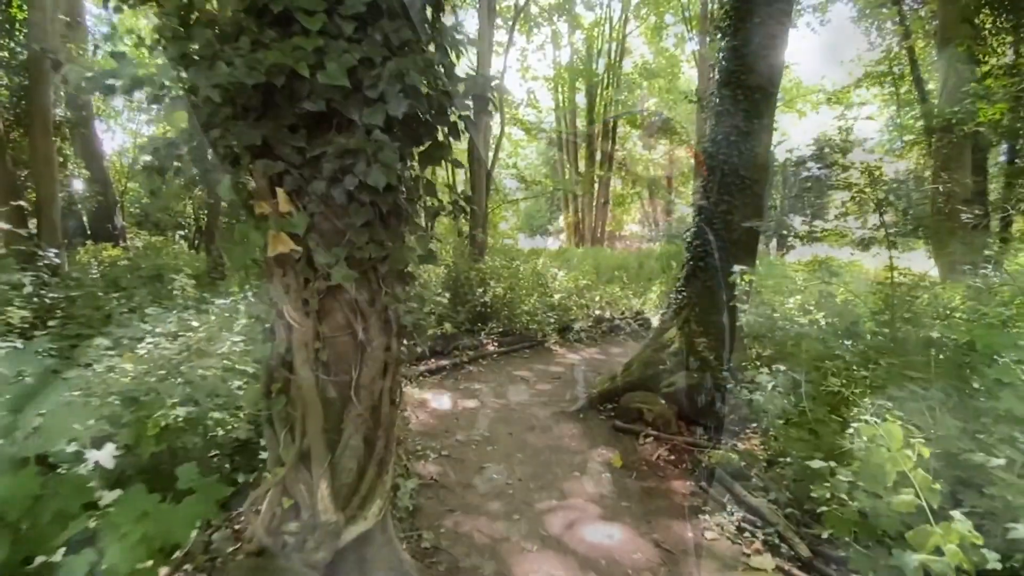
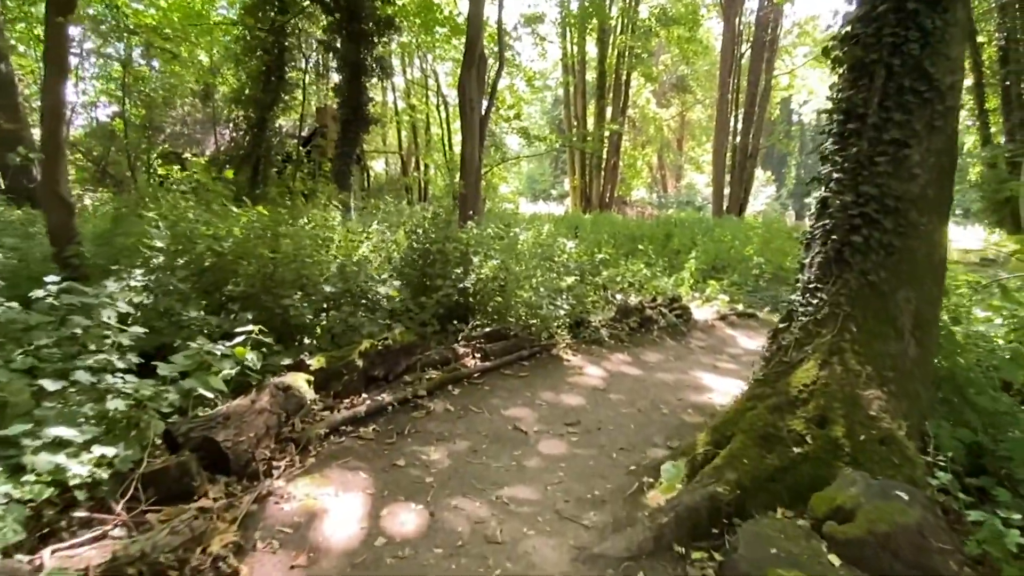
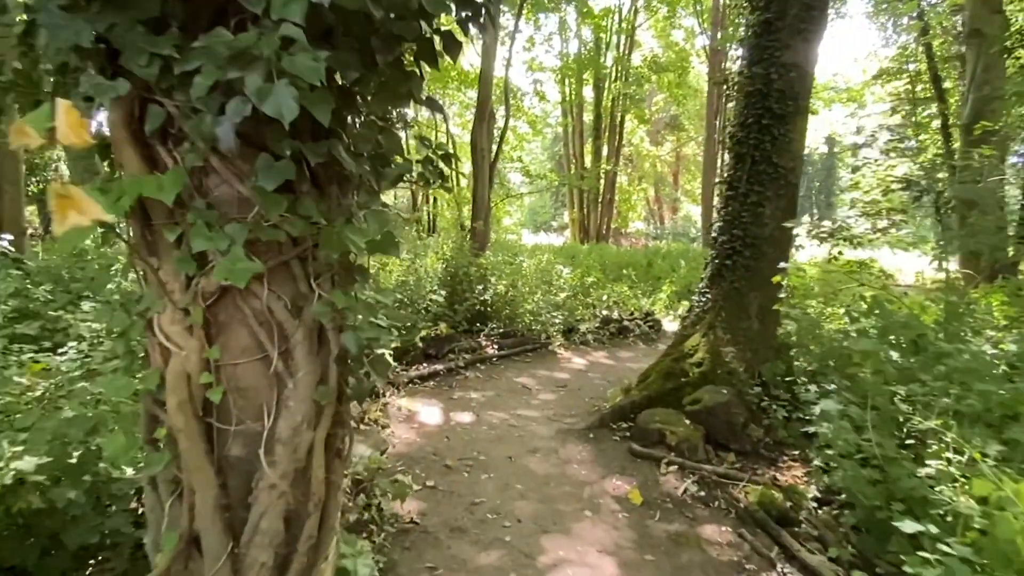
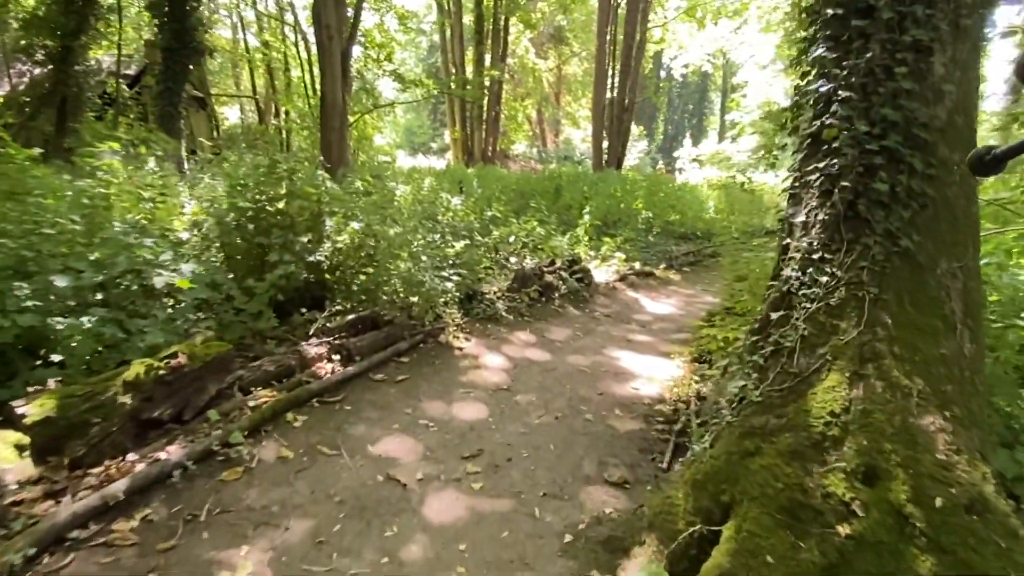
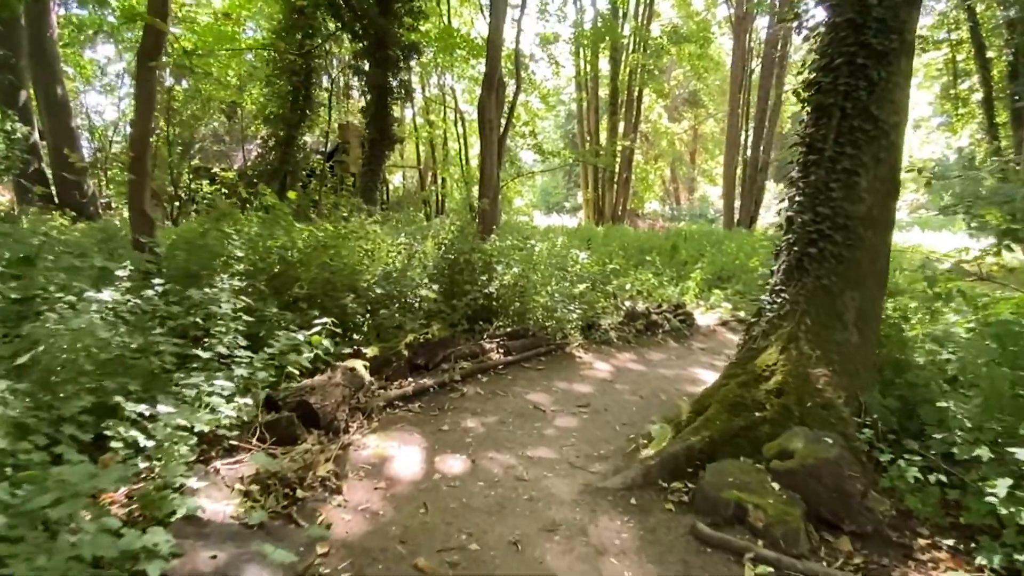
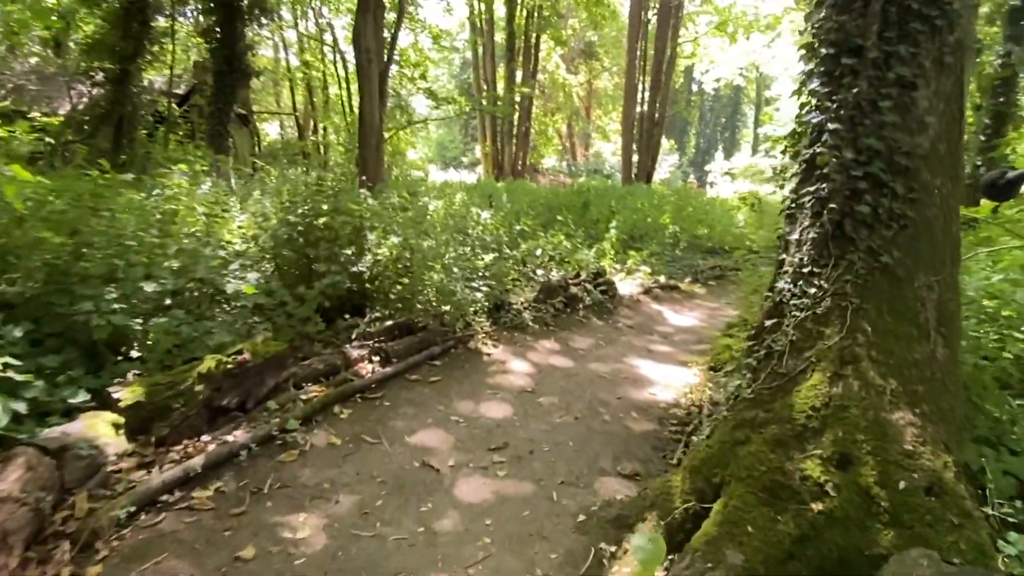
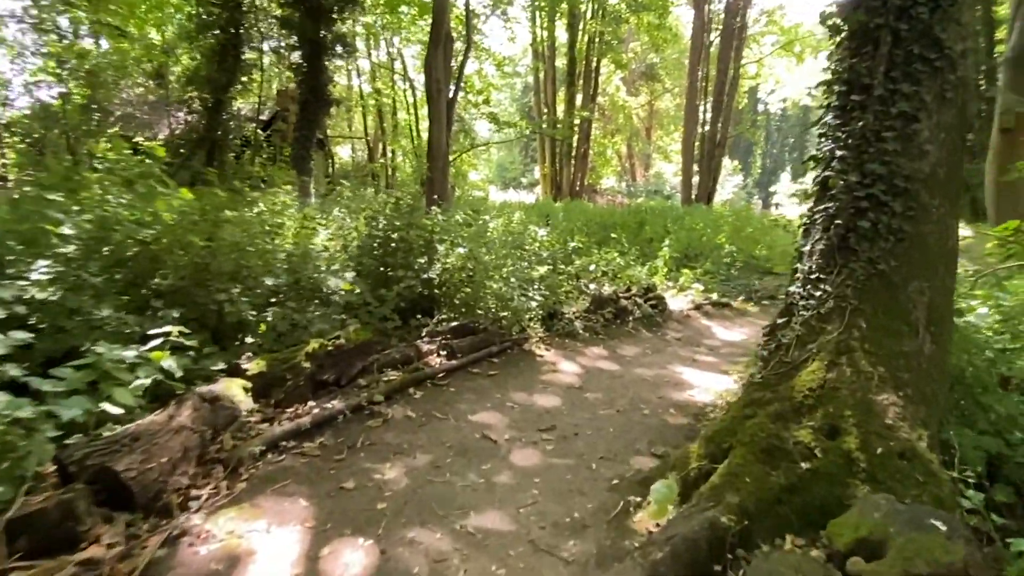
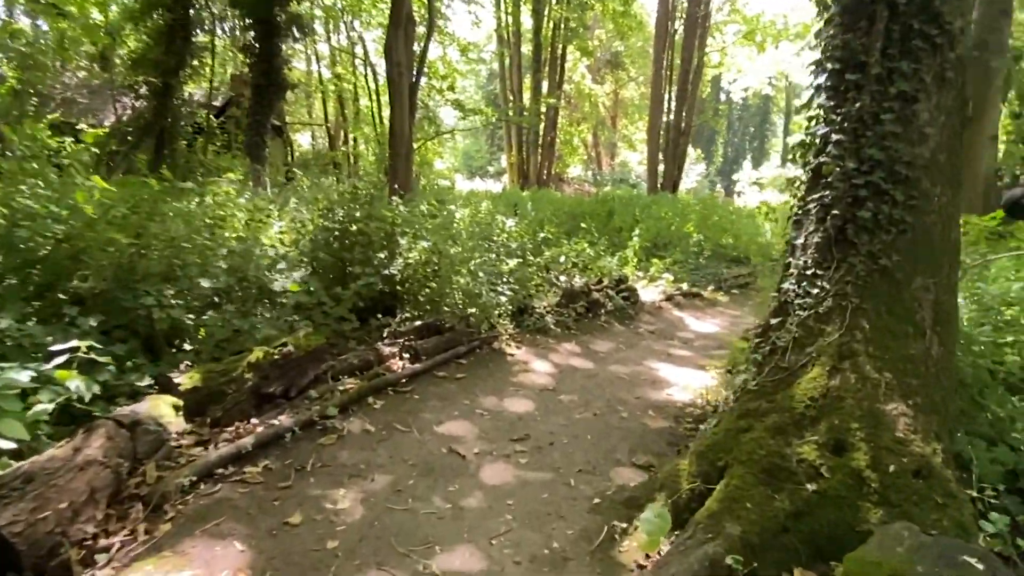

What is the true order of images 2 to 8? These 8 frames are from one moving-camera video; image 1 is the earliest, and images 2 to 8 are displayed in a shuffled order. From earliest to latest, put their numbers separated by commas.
3, 5, 2, 7, 8, 6, 4
